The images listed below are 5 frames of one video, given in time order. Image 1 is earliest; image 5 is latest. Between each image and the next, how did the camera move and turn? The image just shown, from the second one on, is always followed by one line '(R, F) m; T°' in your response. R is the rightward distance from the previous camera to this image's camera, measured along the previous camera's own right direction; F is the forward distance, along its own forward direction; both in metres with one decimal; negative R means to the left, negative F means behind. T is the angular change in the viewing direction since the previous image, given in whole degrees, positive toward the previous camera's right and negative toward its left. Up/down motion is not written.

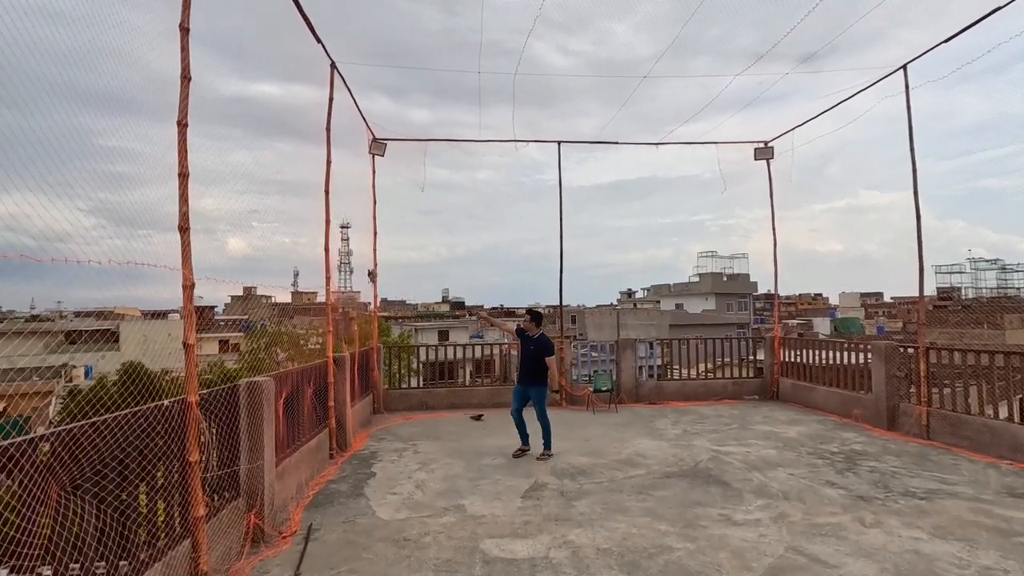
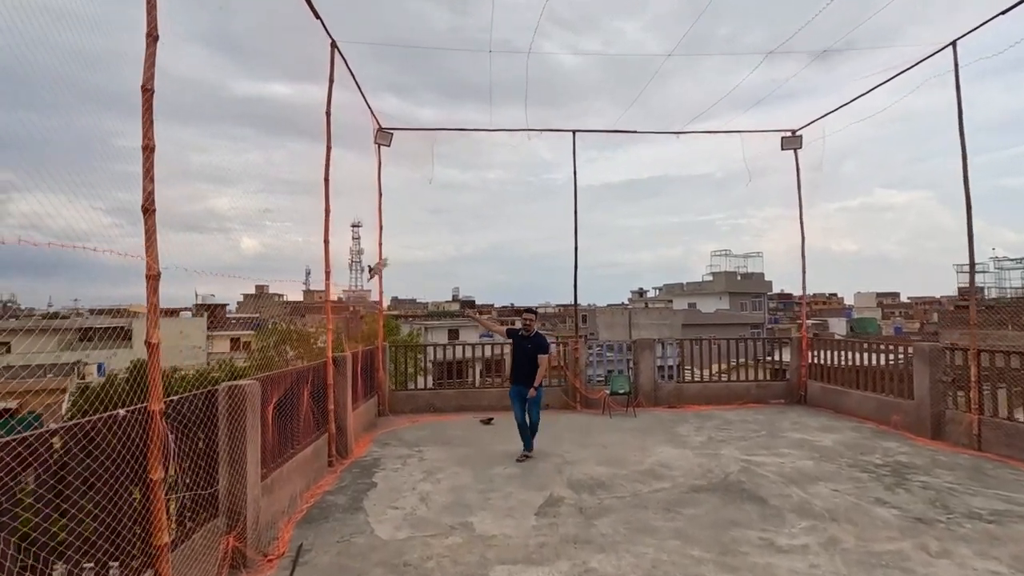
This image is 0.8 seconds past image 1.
(0.0, +0.5) m; -1°
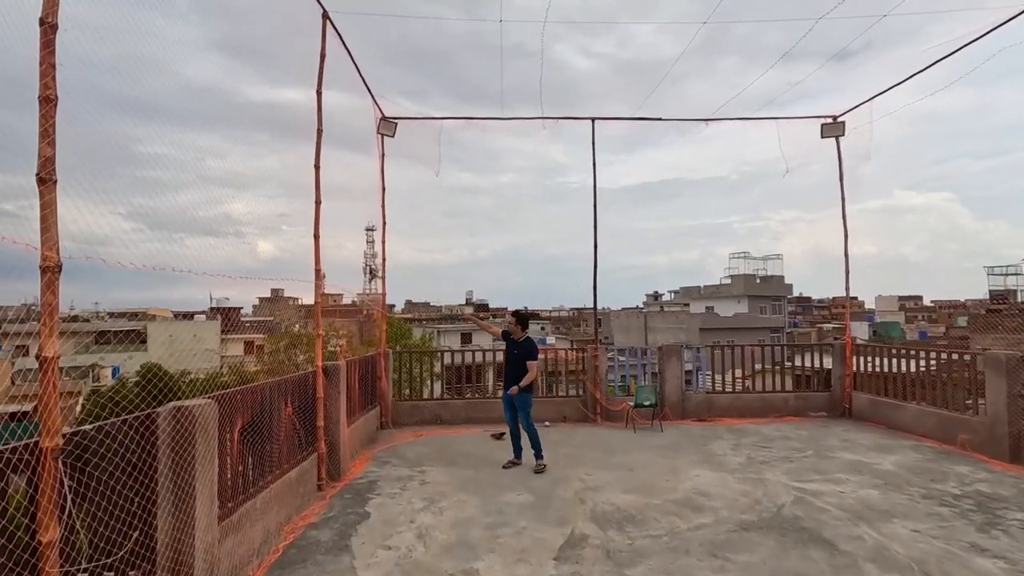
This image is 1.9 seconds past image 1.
(0.0, +0.7) m; -1°
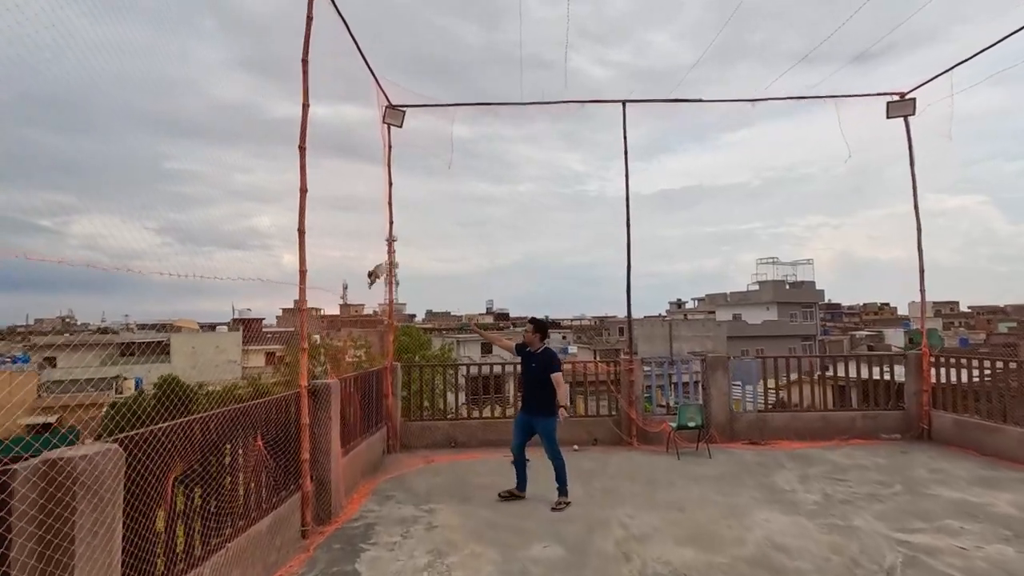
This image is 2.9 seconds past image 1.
(0.0, +0.9) m; -2°
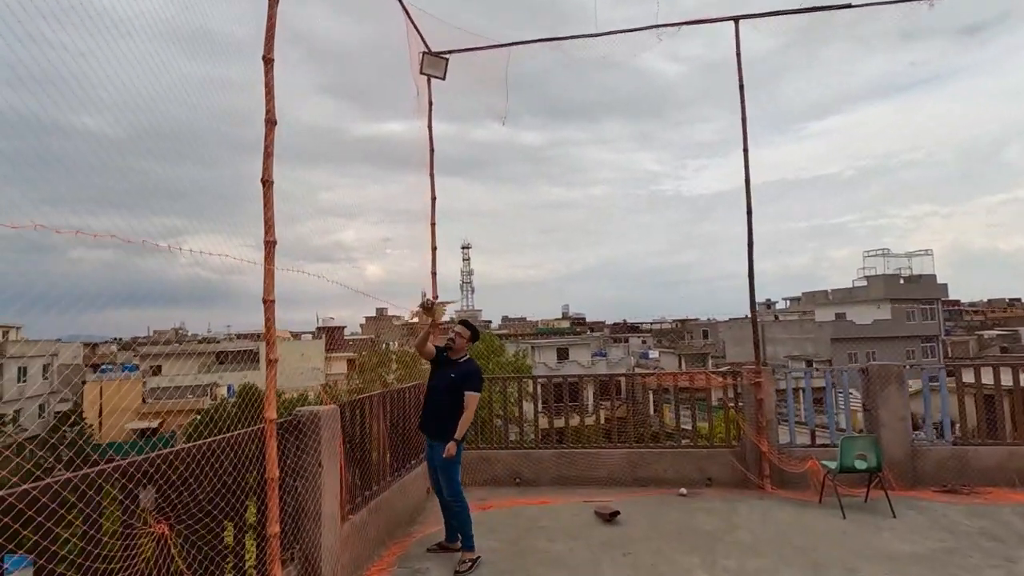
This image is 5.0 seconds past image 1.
(0.0, +1.7) m; -8°
